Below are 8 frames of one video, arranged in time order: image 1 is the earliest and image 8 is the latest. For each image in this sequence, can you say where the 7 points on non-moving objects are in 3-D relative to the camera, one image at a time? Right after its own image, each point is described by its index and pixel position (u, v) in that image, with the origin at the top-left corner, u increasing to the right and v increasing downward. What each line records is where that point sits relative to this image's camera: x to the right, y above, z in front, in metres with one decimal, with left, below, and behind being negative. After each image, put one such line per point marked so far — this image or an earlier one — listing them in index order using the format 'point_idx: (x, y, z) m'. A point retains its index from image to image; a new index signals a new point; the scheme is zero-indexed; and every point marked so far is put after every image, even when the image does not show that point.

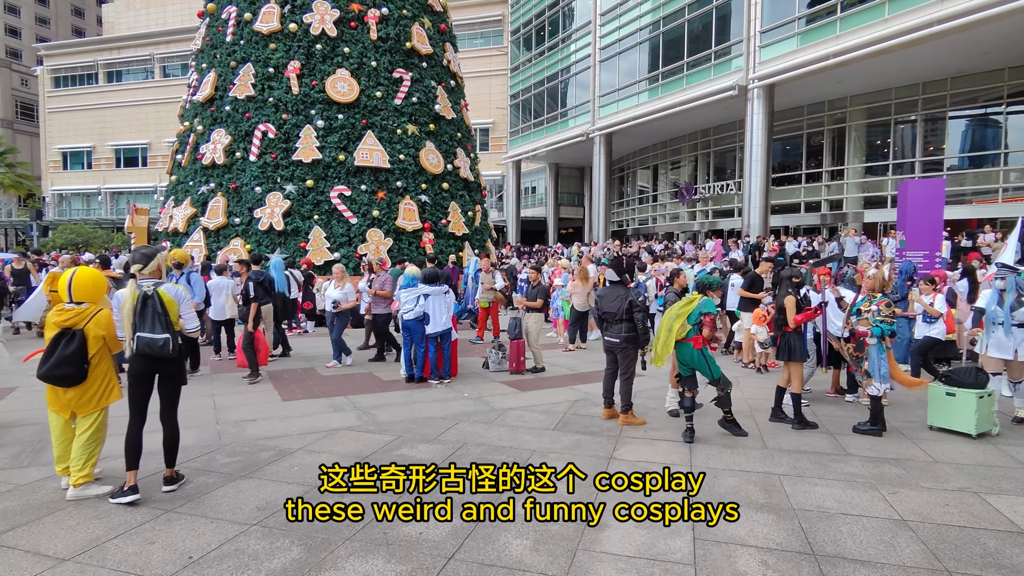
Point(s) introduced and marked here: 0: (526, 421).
0: (+0.1, -1.5, +6.7) m
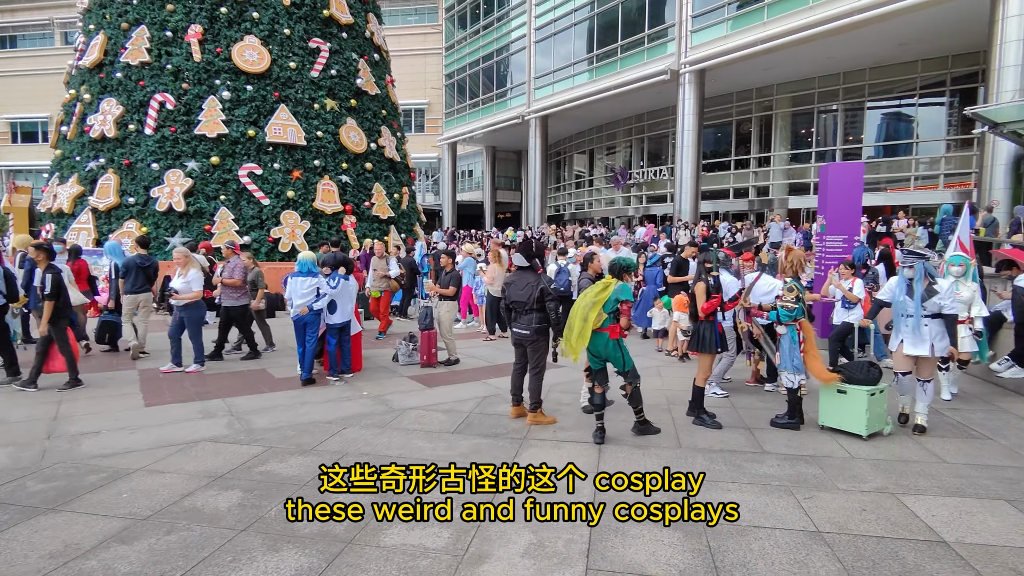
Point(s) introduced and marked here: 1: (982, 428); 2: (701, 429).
0: (-0.9, -1.4, +6.0) m
1: (+4.6, -1.4, +5.7) m
2: (+1.9, -1.4, +5.8) m
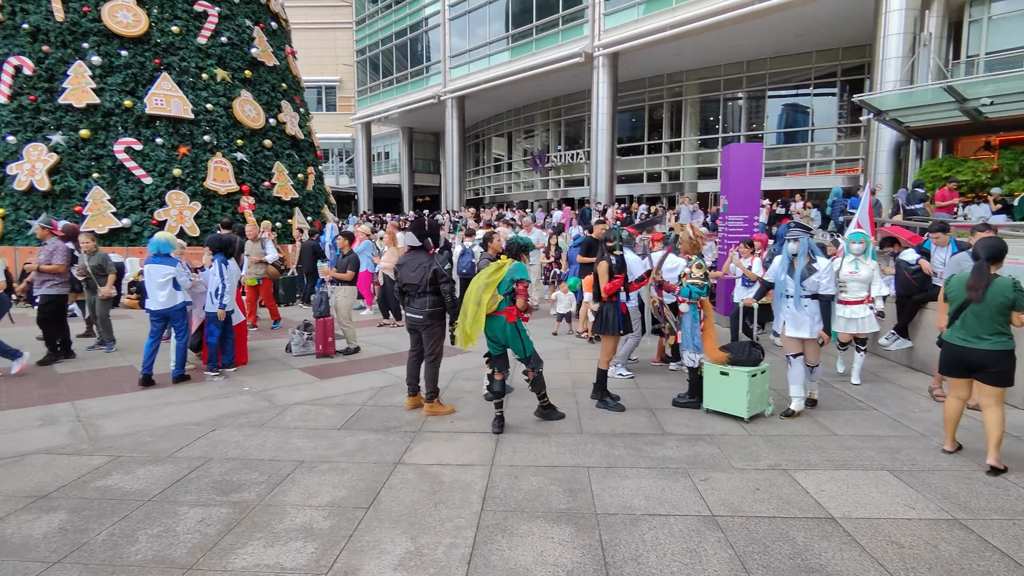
0: (-1.9, -1.2, +5.4) m
1: (+3.6, -1.1, +5.9) m
2: (+0.9, -1.2, +5.6) m
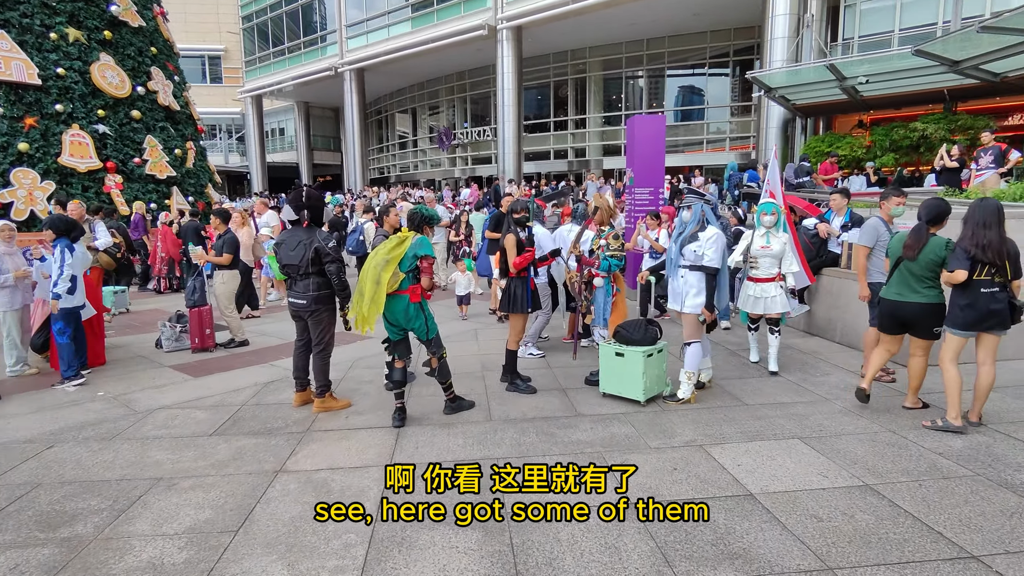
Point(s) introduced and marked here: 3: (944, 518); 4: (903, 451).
0: (-2.7, -1.1, +4.7) m
1: (+2.7, -0.8, +5.9) m
2: (0.0, -1.0, +5.3) m
3: (+2.3, -1.2, +3.1) m
4: (+2.6, -1.1, +3.9) m
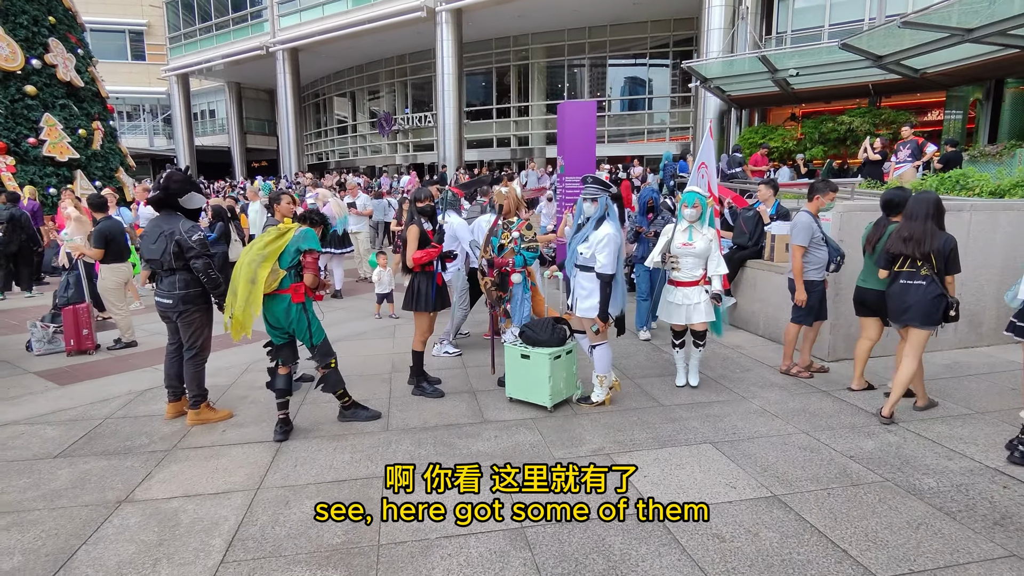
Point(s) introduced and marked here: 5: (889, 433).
0: (-3.5, -1.1, +4.0) m
1: (+1.8, -0.7, +5.8) m
2: (-0.8, -1.0, +4.9) m
3: (+1.7, -1.2, +2.9) m
4: (+1.9, -1.1, +3.7) m
5: (+2.6, -1.0, +4.0) m
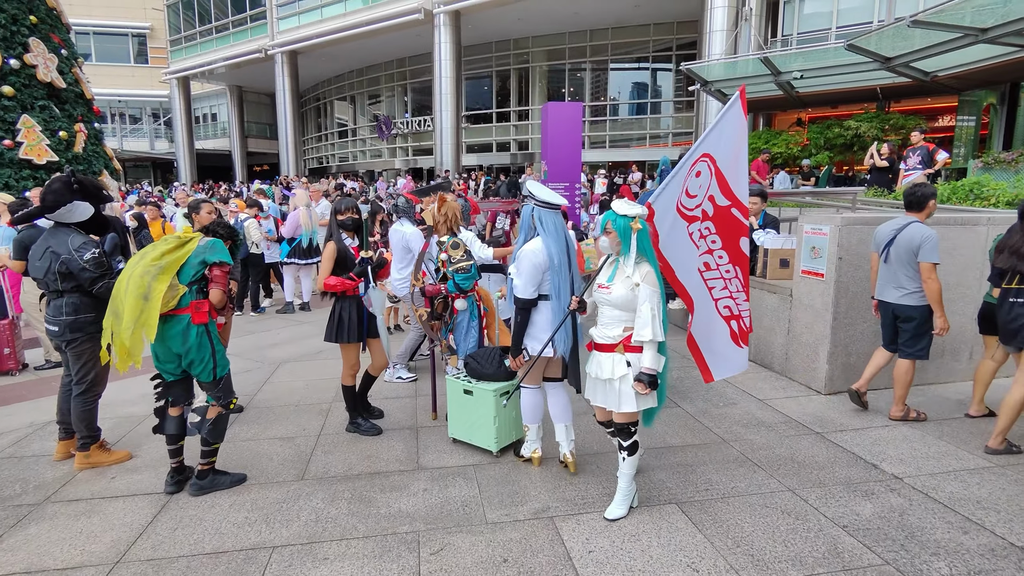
0: (-3.9, -1.2, +3.5) m
1: (+1.4, -0.9, +5.1) m
2: (-1.2, -1.1, +4.2) m
3: (+1.3, -1.4, +2.2) m
4: (+1.5, -1.2, +3.1) m
5: (+2.2, -1.2, +3.4) m
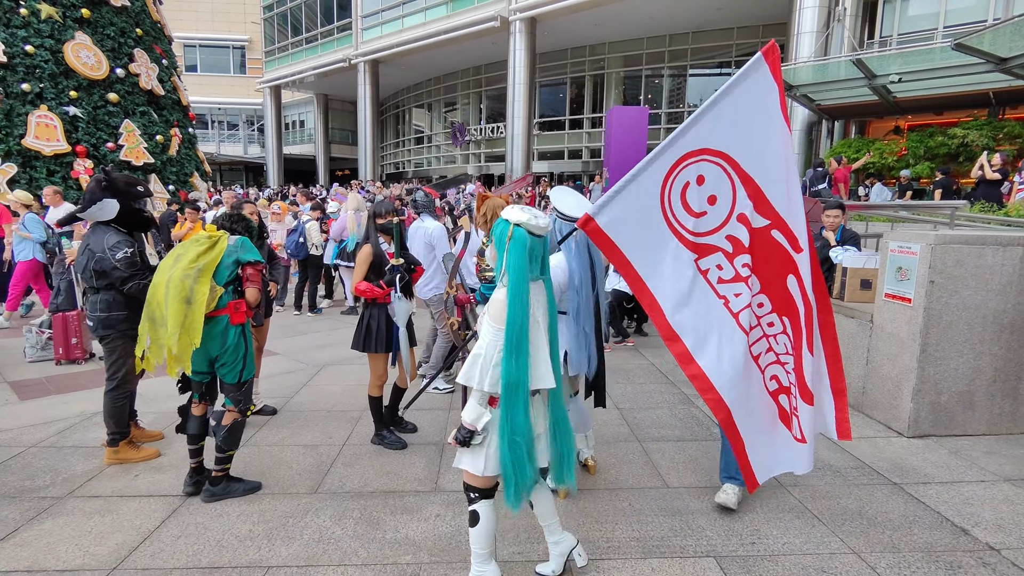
0: (-3.7, -1.2, +3.6) m
1: (+1.7, -1.1, +4.6) m
2: (-1.0, -1.2, +4.1) m
3: (+1.2, -1.5, +1.8) m
4: (+1.6, -1.4, +2.6) m
5: (+2.3, -1.4, +2.8) m
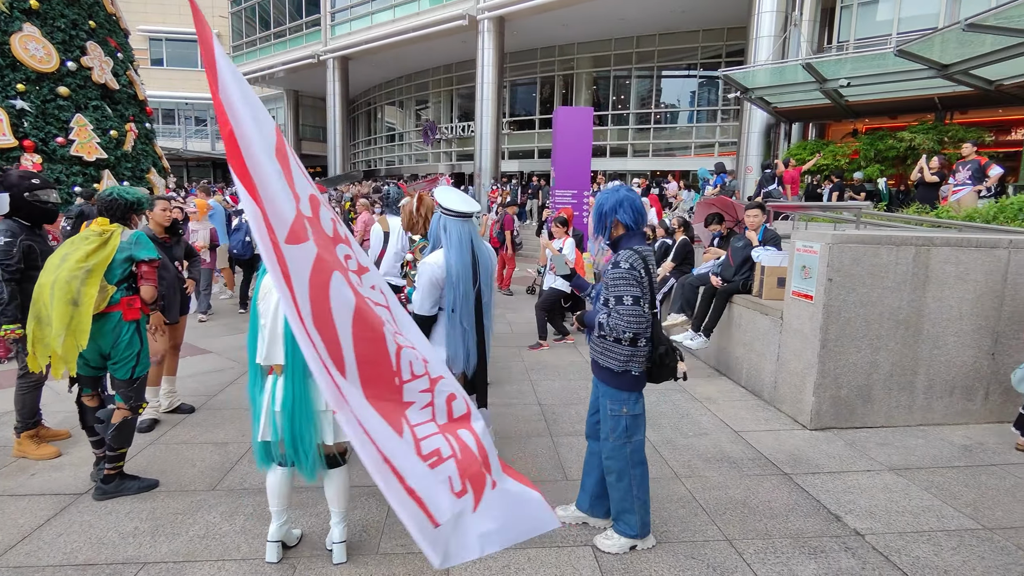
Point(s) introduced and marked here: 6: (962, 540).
0: (-4.4, -1.2, +3.5) m
1: (+1.1, -1.1, +4.7) m
2: (-1.6, -1.1, +4.1) m
3: (+0.6, -1.5, +1.9) m
4: (+1.0, -1.4, +2.7) m
5: (+1.7, -1.3, +2.9) m
6: (+2.4, -1.3, +3.0) m
